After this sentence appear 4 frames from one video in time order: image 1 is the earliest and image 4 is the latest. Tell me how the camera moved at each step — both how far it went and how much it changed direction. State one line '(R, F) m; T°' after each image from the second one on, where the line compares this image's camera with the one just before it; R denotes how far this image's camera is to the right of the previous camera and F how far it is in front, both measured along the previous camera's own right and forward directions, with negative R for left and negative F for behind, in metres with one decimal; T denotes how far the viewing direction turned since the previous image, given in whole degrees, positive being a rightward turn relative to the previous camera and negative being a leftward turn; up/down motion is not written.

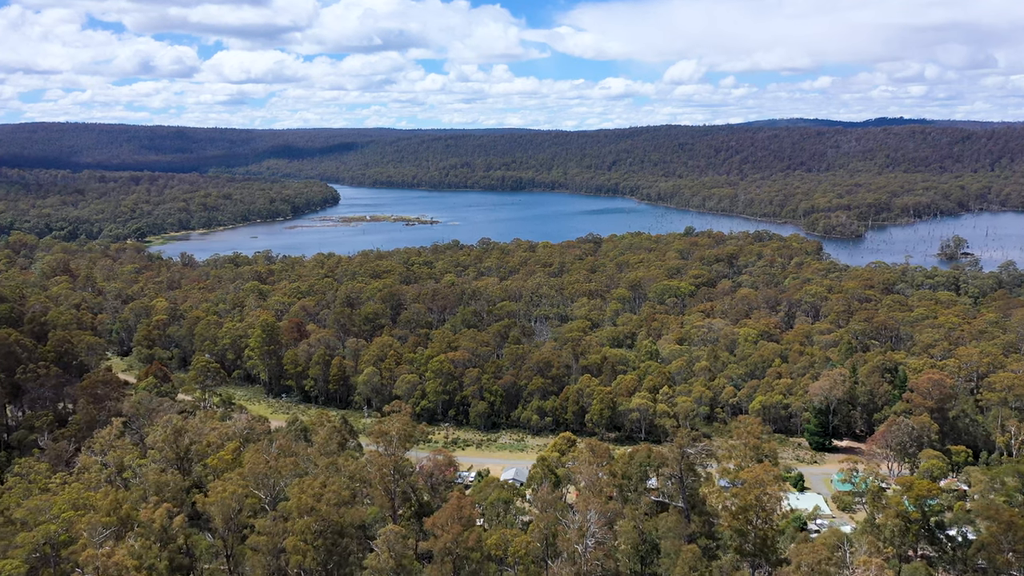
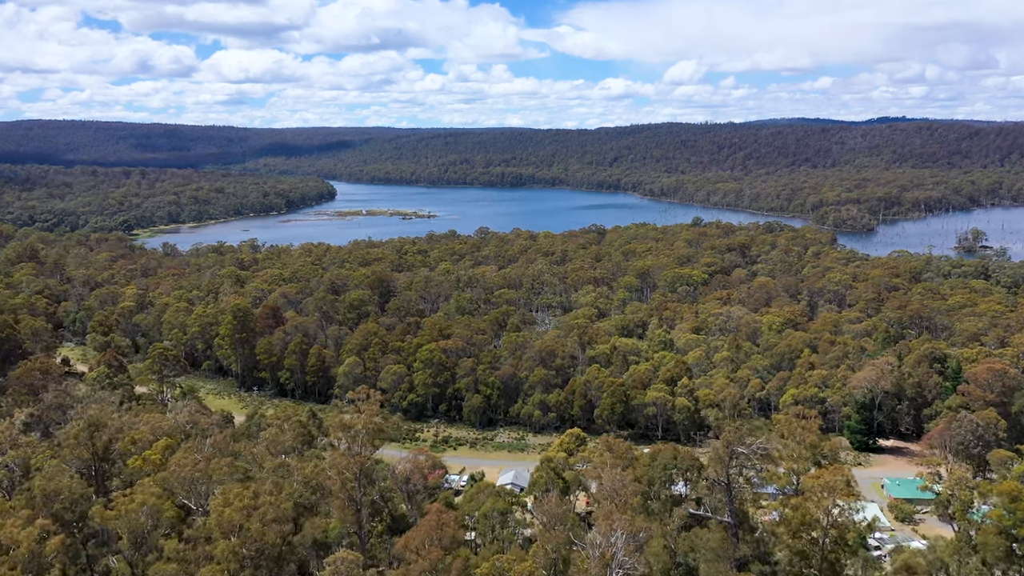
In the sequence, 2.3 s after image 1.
(0.0, +5.1) m; 0°
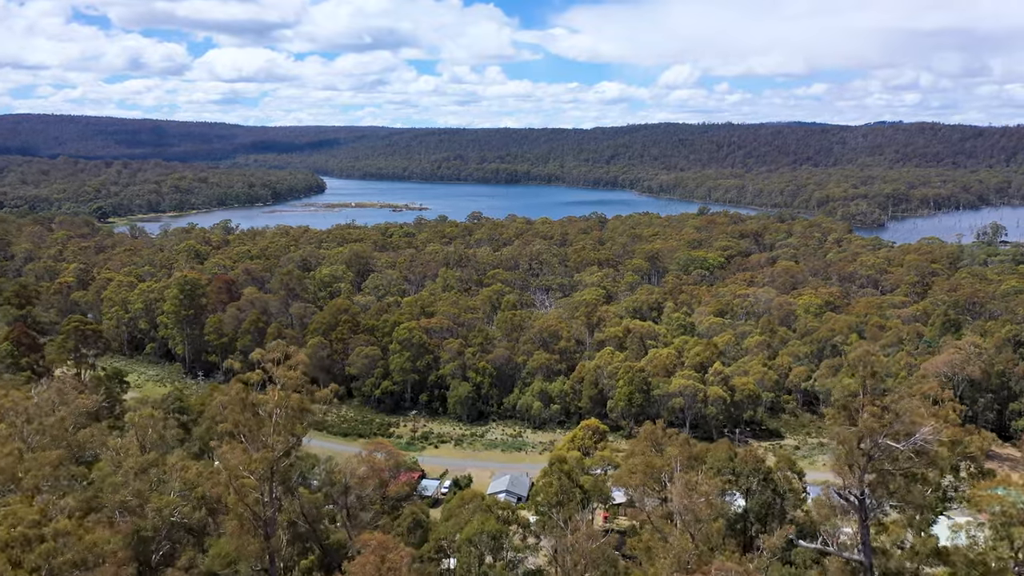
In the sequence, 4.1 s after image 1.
(-0.1, +6.9) m; +1°
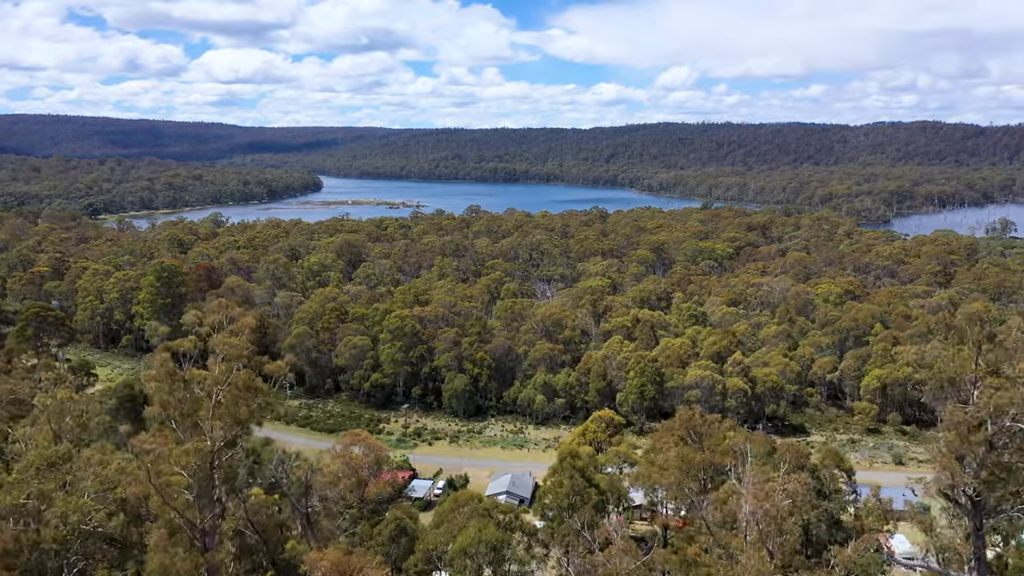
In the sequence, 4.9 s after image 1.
(-0.1, +2.6) m; 0°
